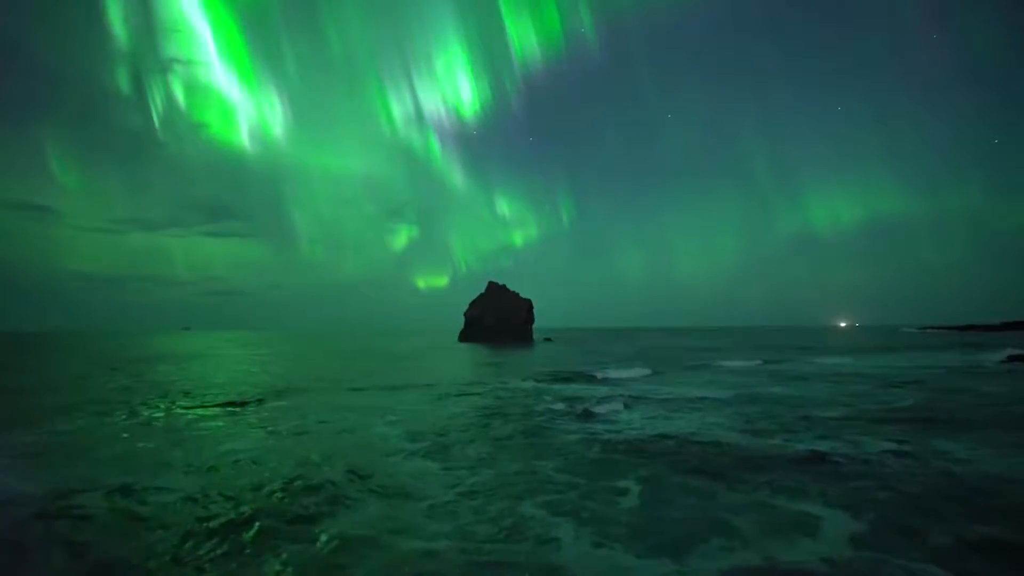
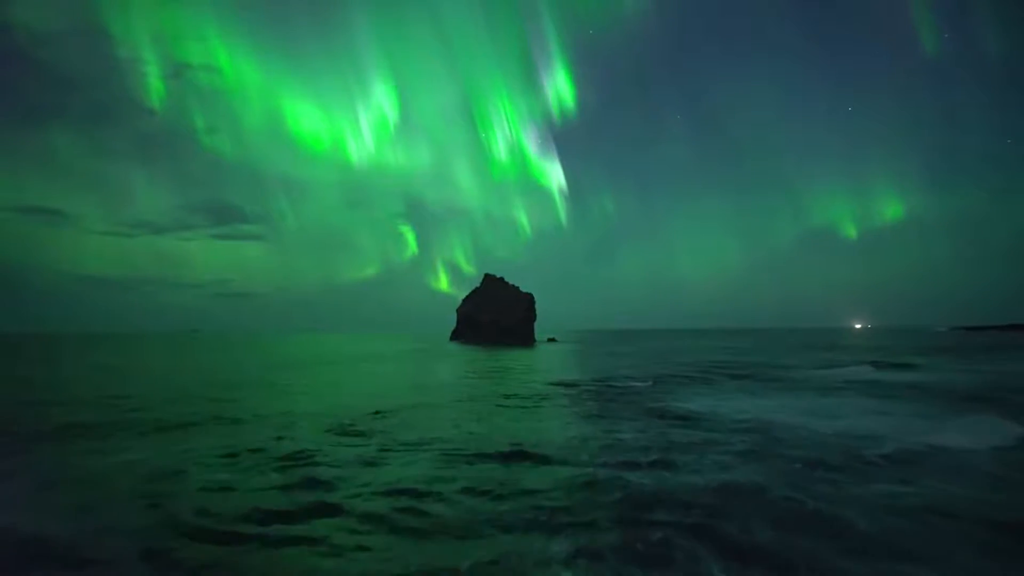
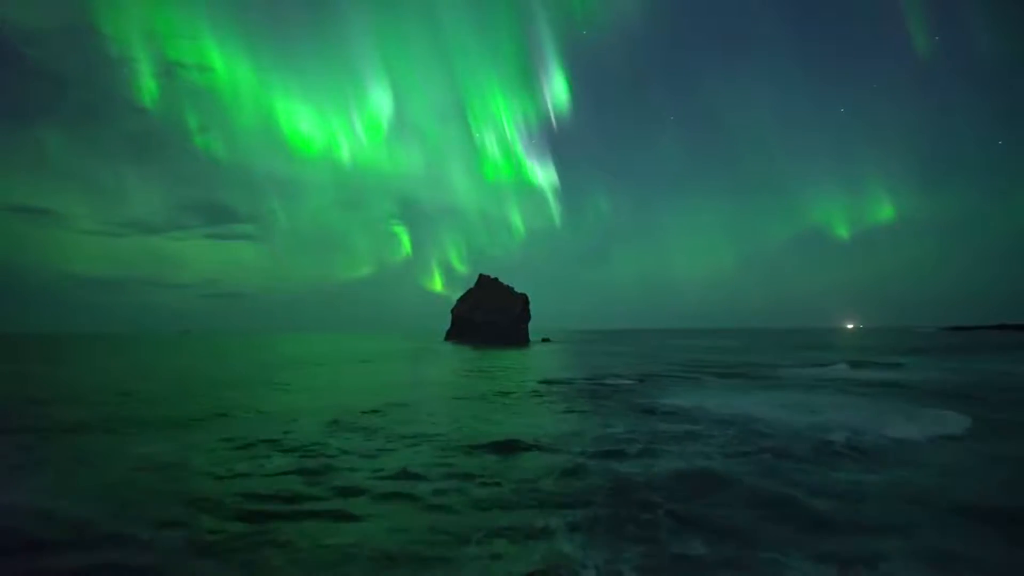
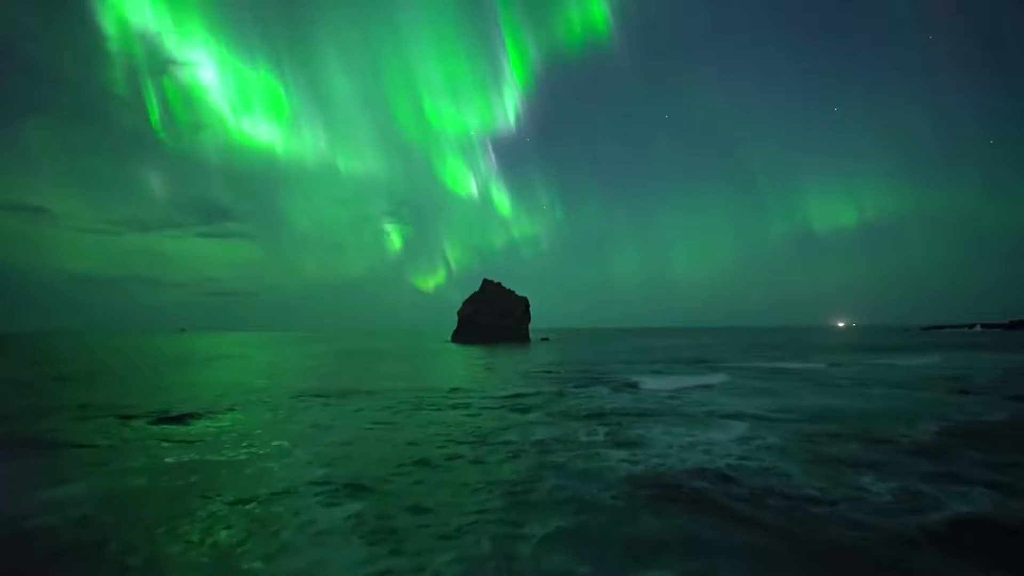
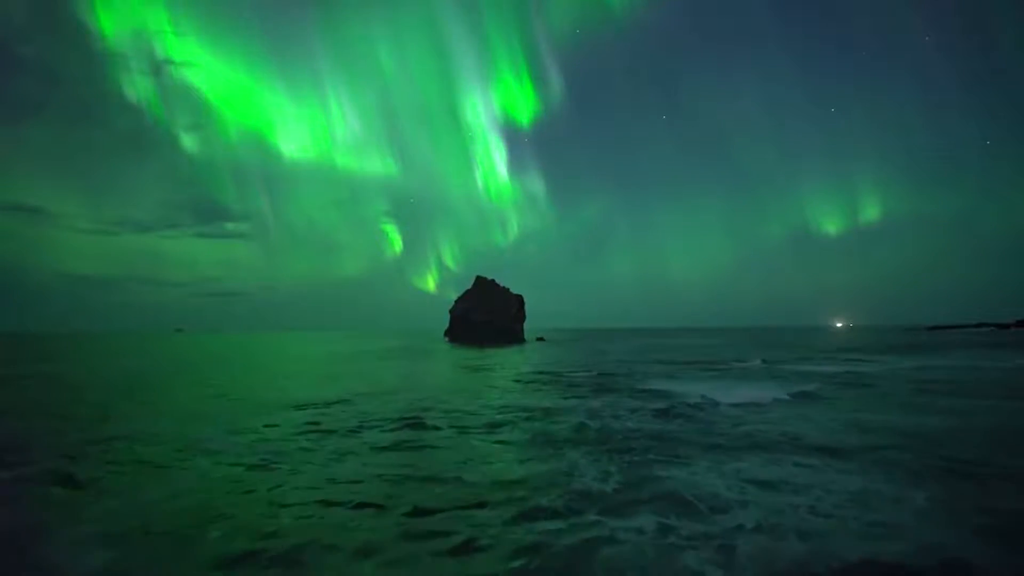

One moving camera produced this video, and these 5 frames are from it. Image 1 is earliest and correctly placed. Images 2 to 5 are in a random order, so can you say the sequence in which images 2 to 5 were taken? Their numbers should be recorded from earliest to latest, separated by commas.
4, 5, 3, 2
